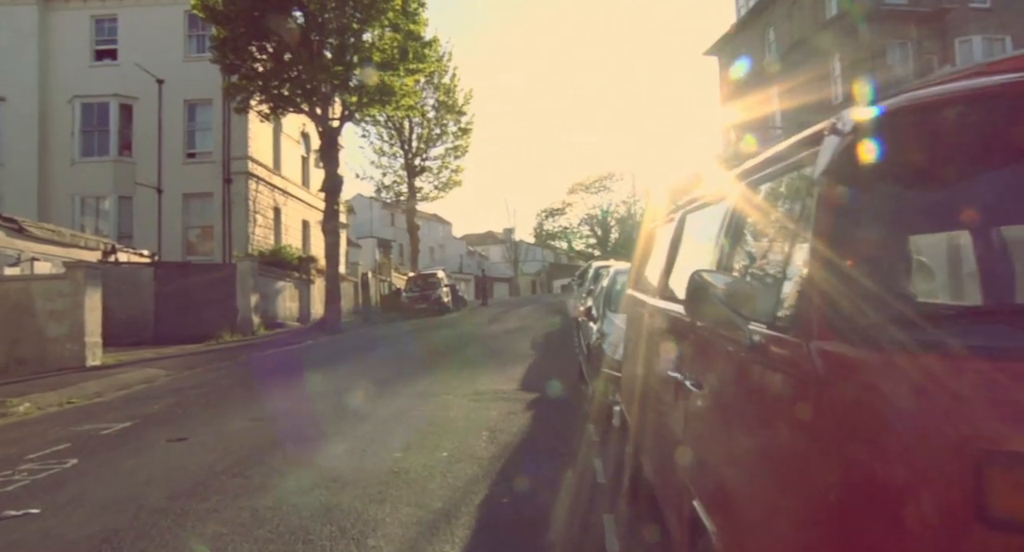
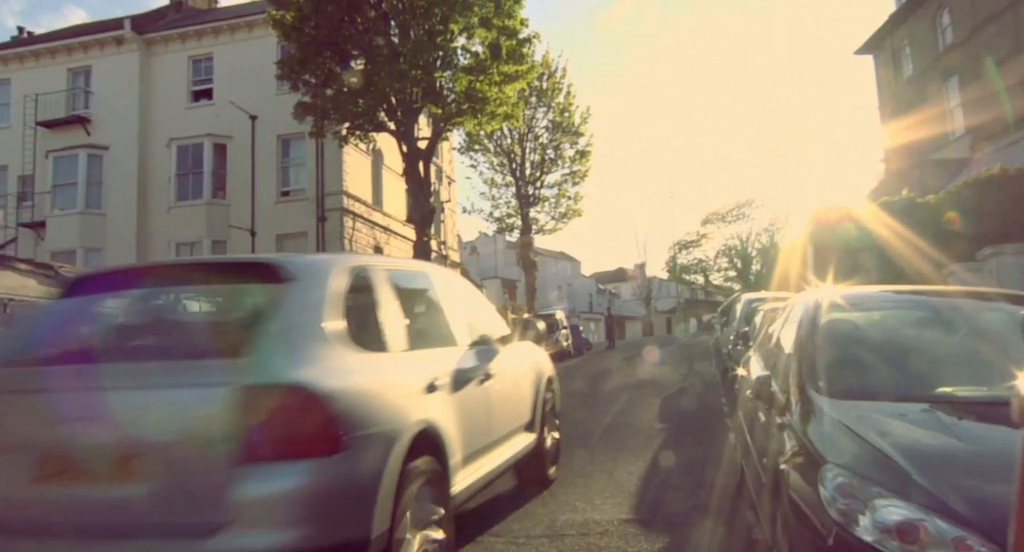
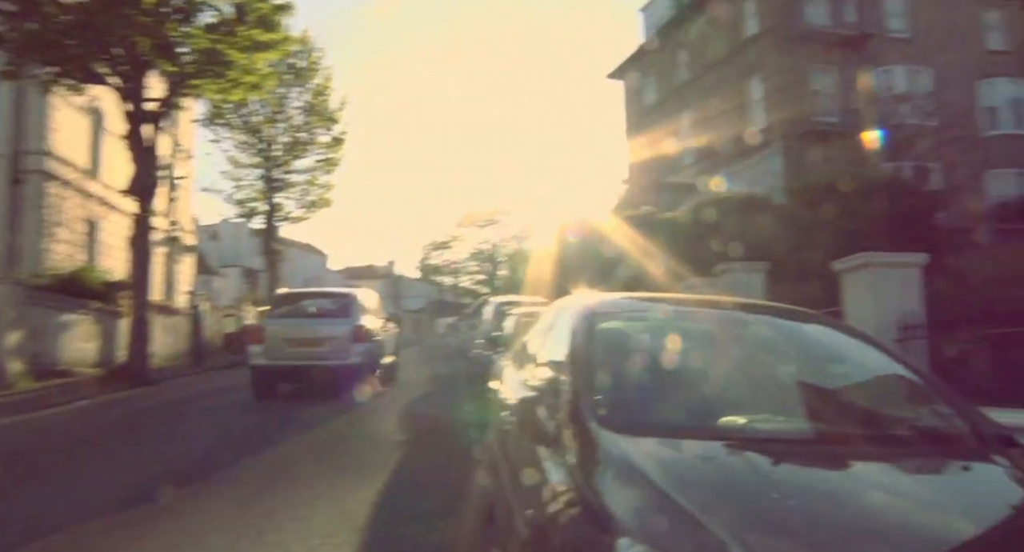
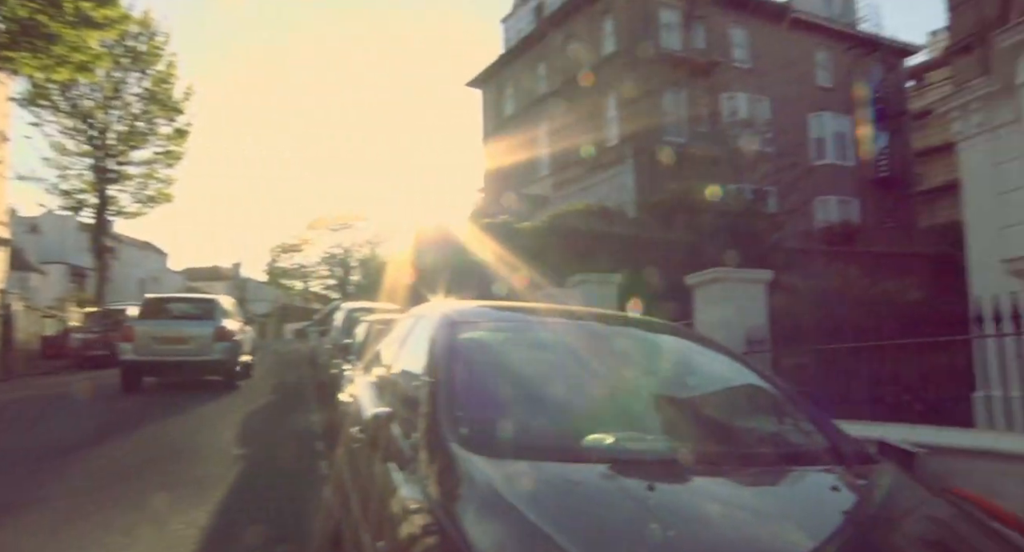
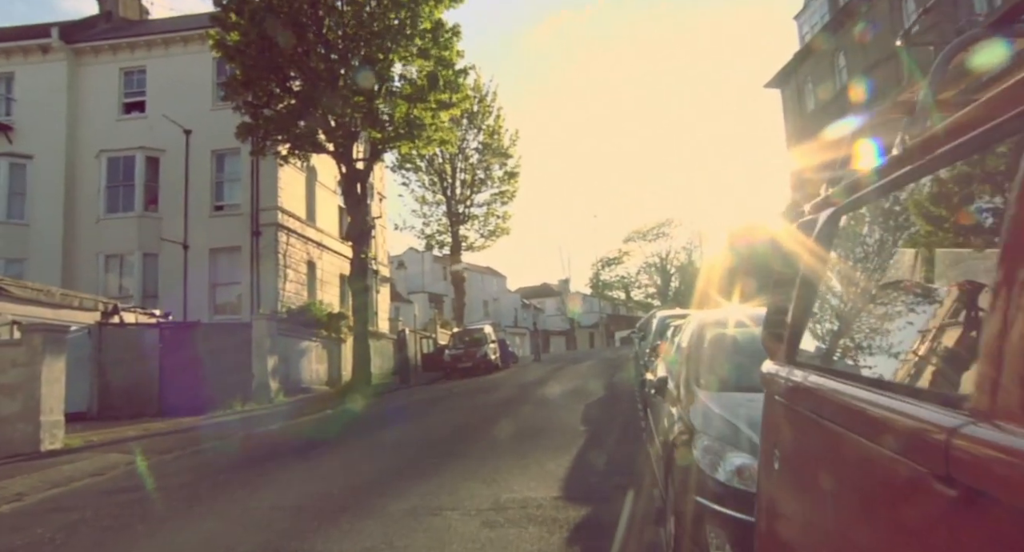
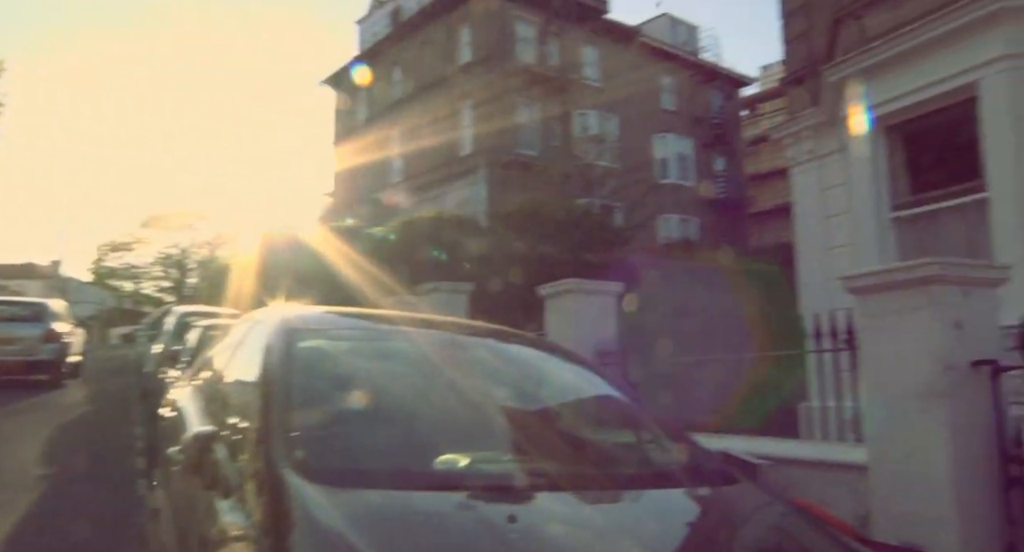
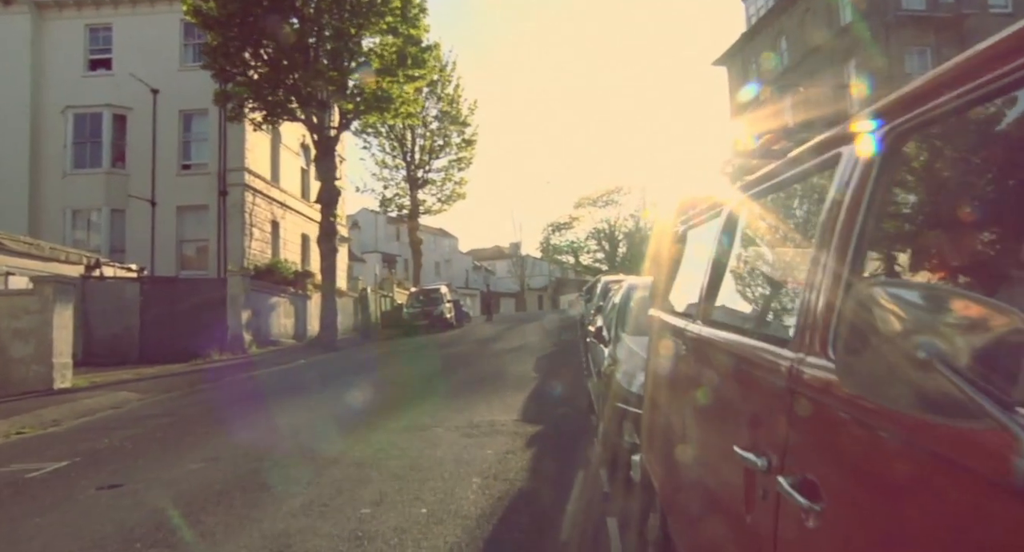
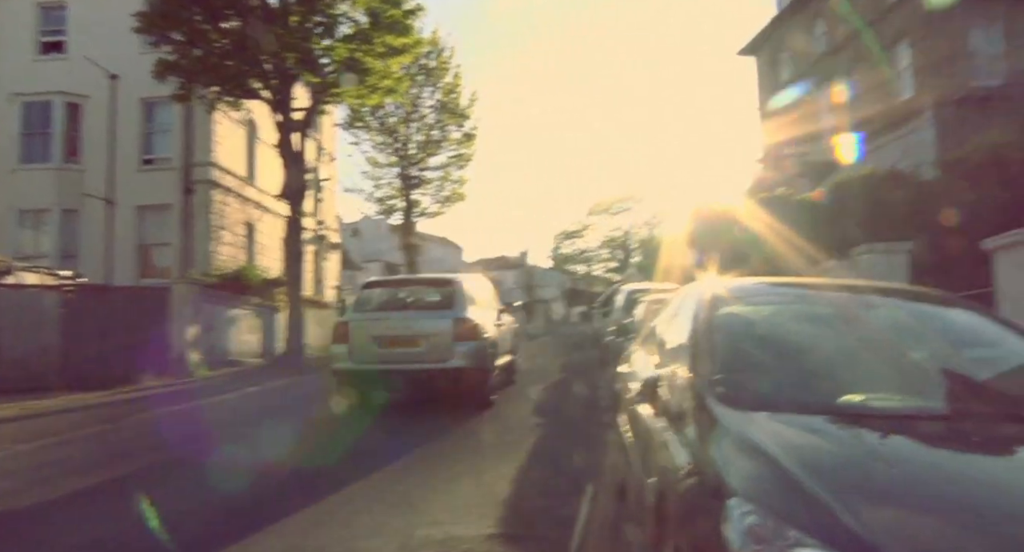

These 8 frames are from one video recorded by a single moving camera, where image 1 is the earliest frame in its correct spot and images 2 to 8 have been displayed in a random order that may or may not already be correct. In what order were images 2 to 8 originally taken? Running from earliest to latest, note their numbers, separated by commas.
7, 5, 2, 8, 3, 4, 6
